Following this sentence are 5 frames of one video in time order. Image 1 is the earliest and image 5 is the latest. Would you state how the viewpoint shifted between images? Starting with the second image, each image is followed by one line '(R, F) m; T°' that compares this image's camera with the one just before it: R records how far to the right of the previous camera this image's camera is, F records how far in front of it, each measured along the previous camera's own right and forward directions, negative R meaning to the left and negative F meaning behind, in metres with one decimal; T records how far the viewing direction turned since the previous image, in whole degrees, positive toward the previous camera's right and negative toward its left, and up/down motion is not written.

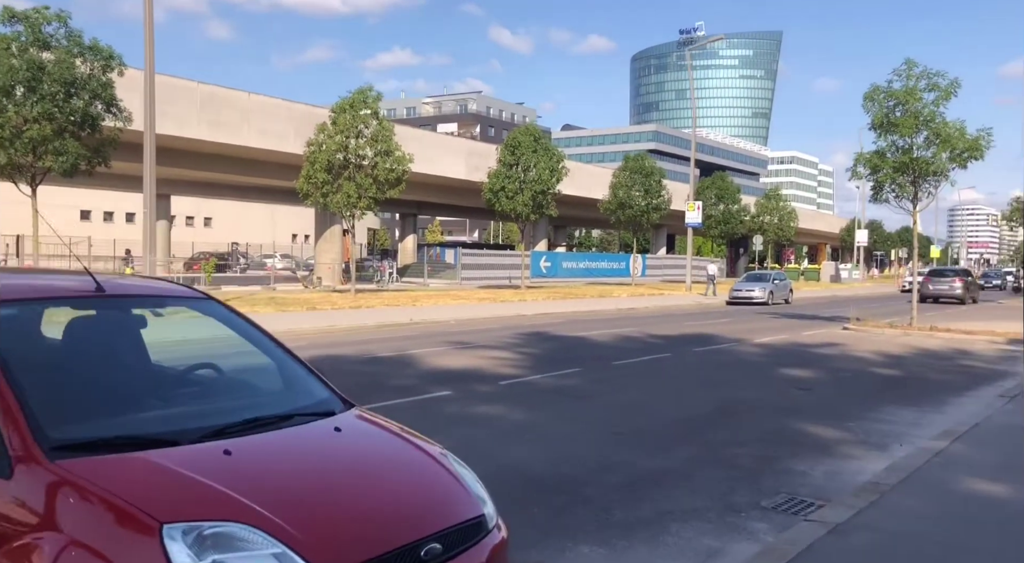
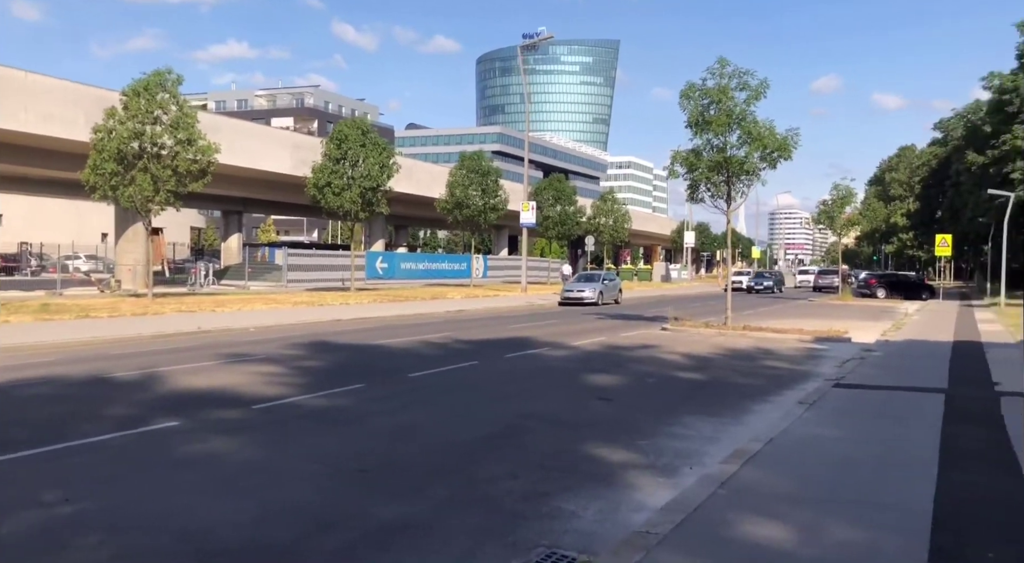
(+1.1, +1.5) m; +10°
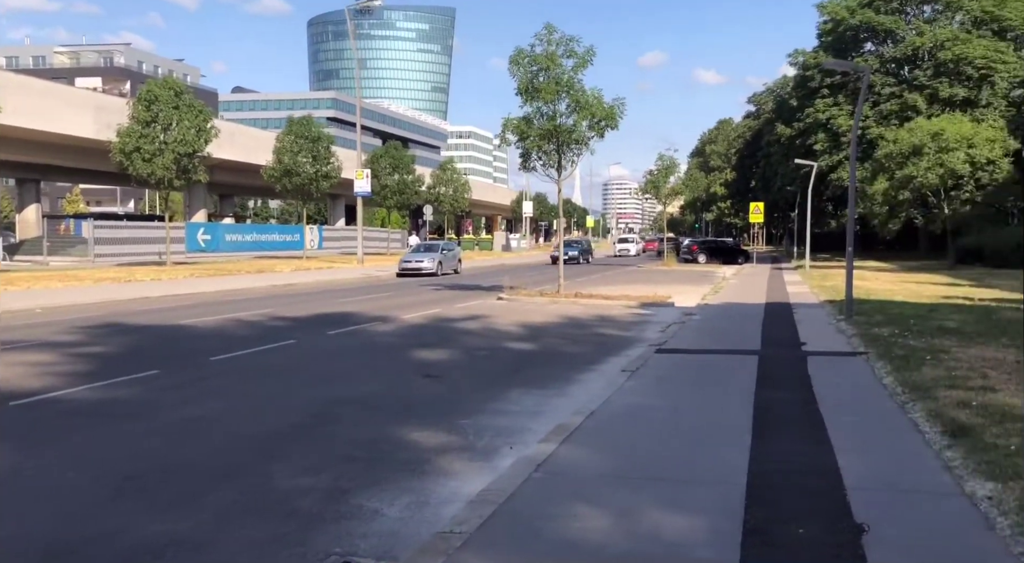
(+0.3, +0.6) m; +11°
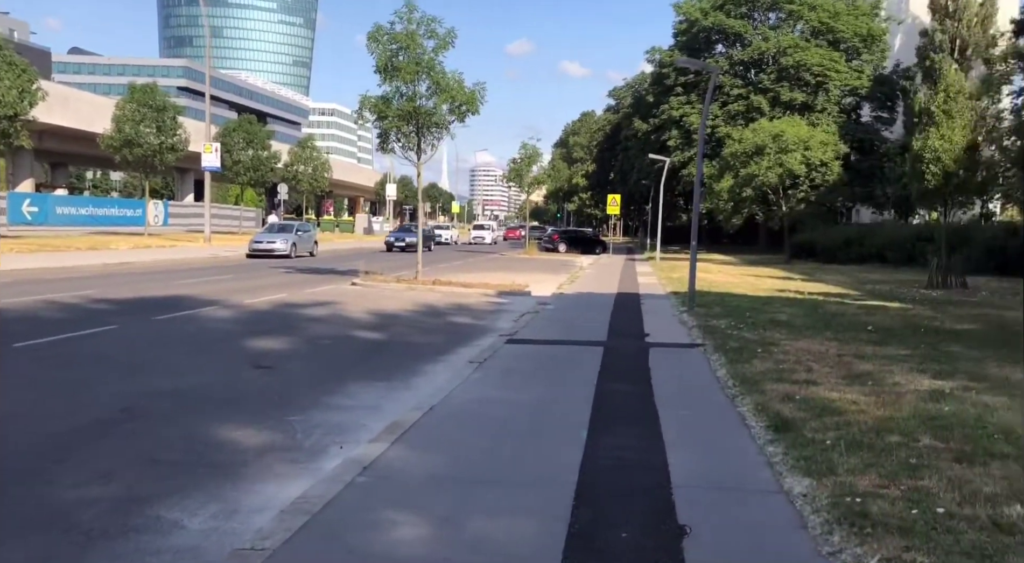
(+0.2, +0.3) m; +9°
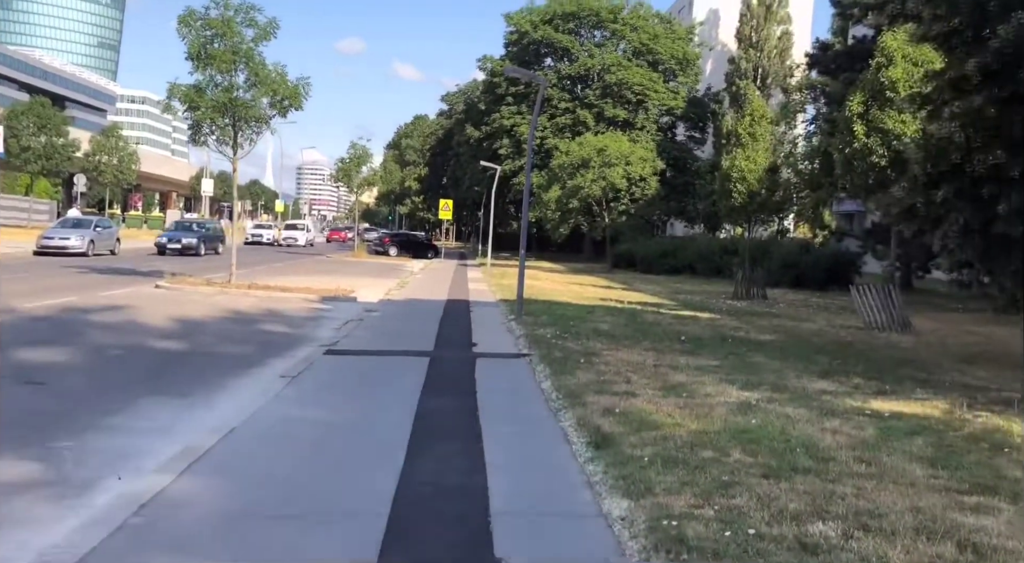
(+0.1, +0.4) m; +12°
